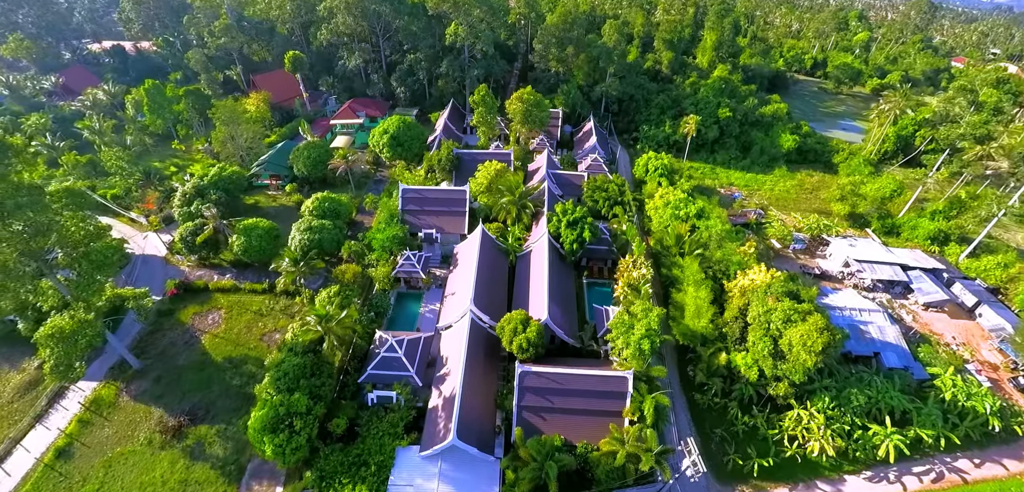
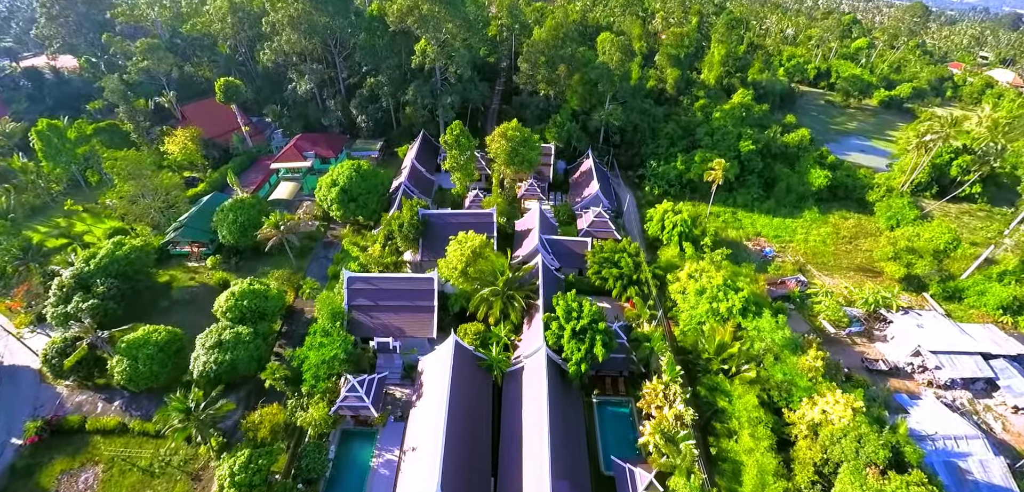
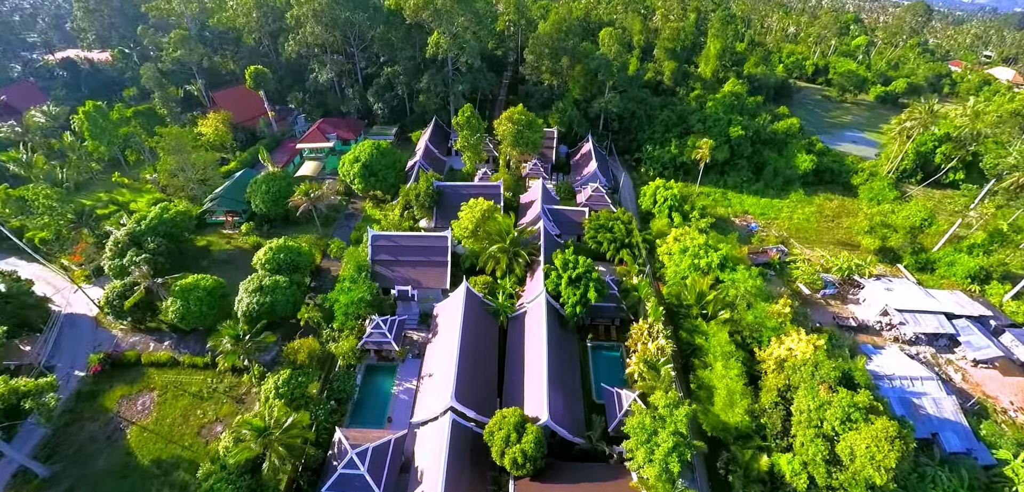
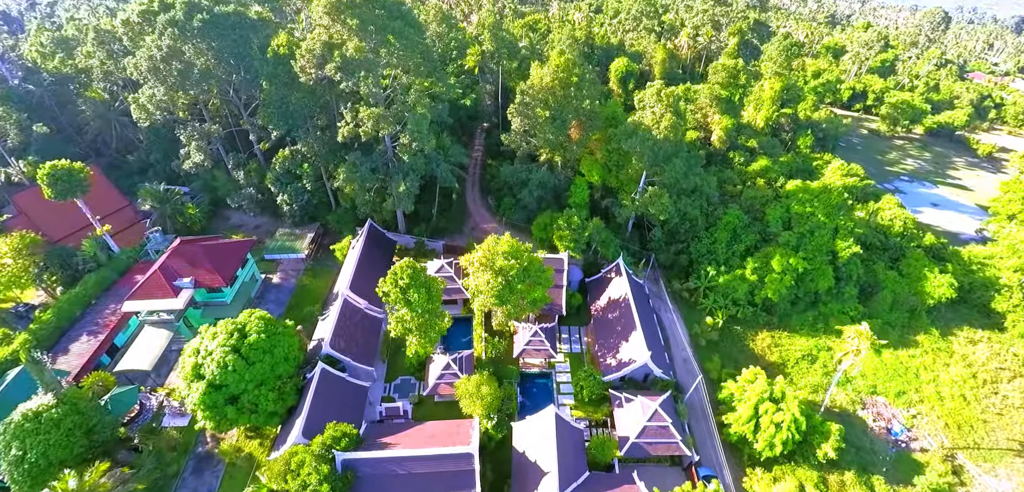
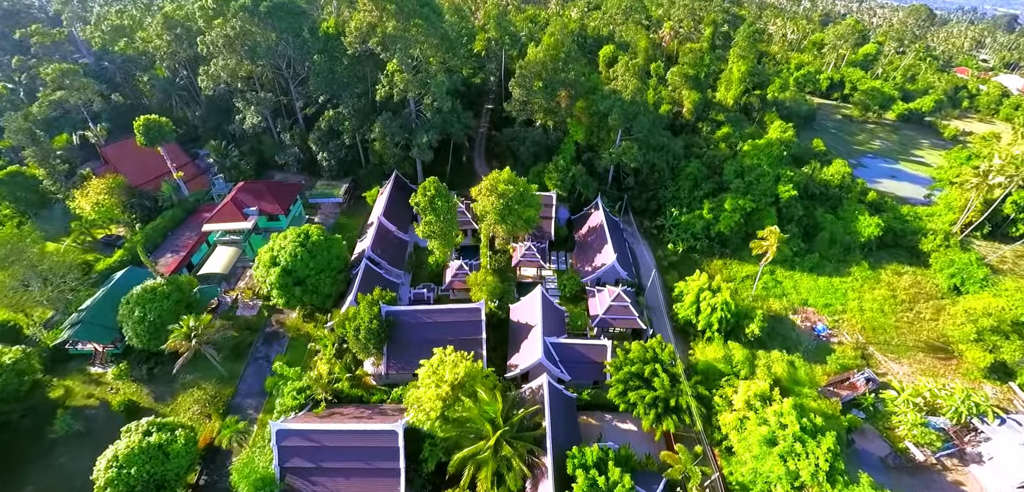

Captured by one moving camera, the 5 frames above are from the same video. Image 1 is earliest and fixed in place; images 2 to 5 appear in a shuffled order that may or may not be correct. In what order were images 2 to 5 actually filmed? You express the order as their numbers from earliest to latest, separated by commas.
3, 2, 5, 4
